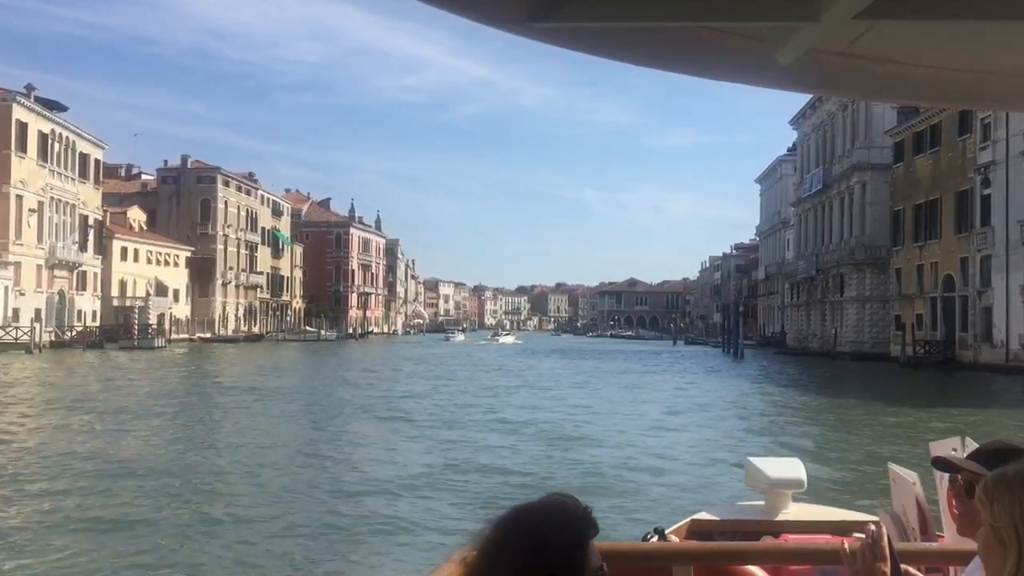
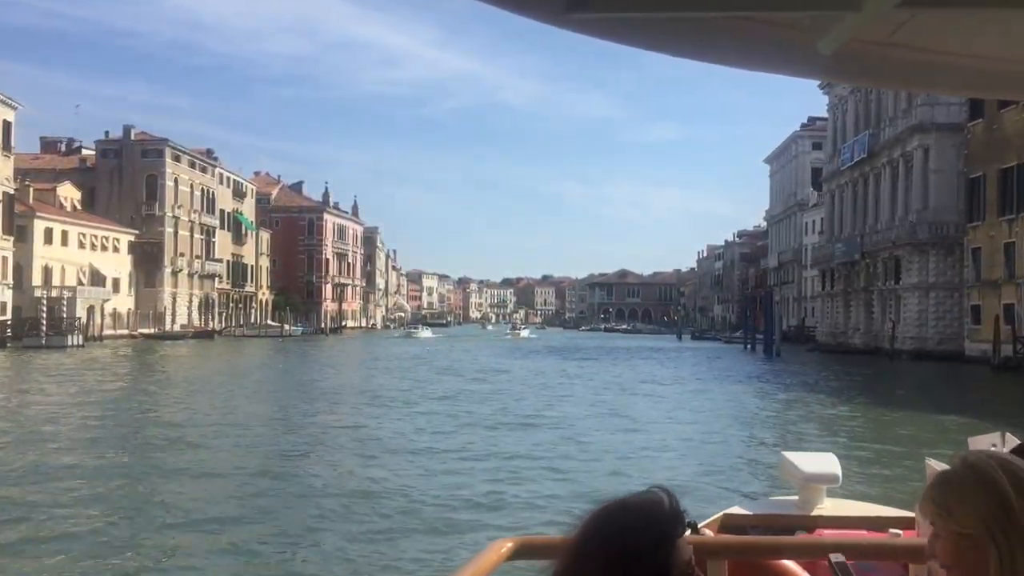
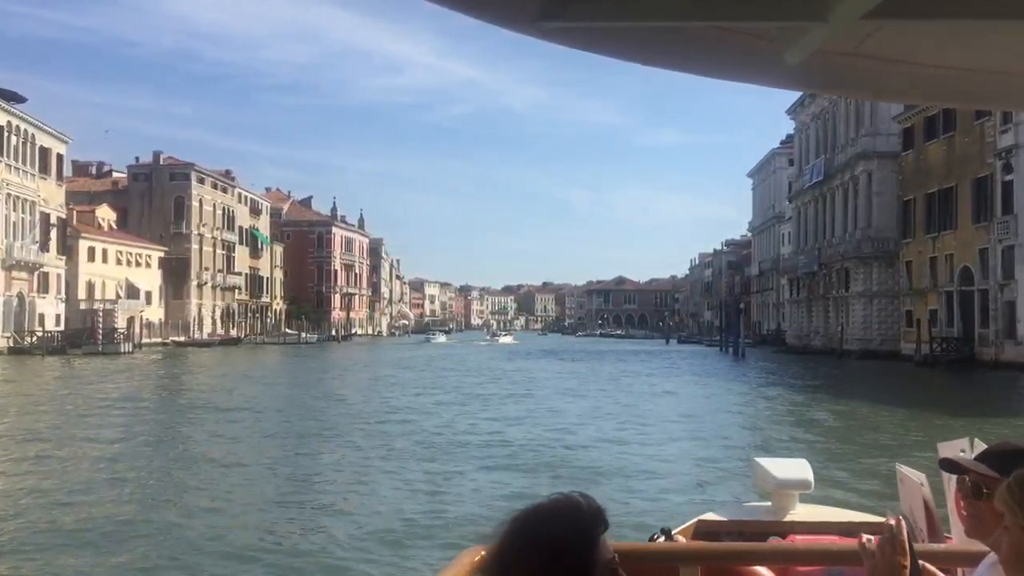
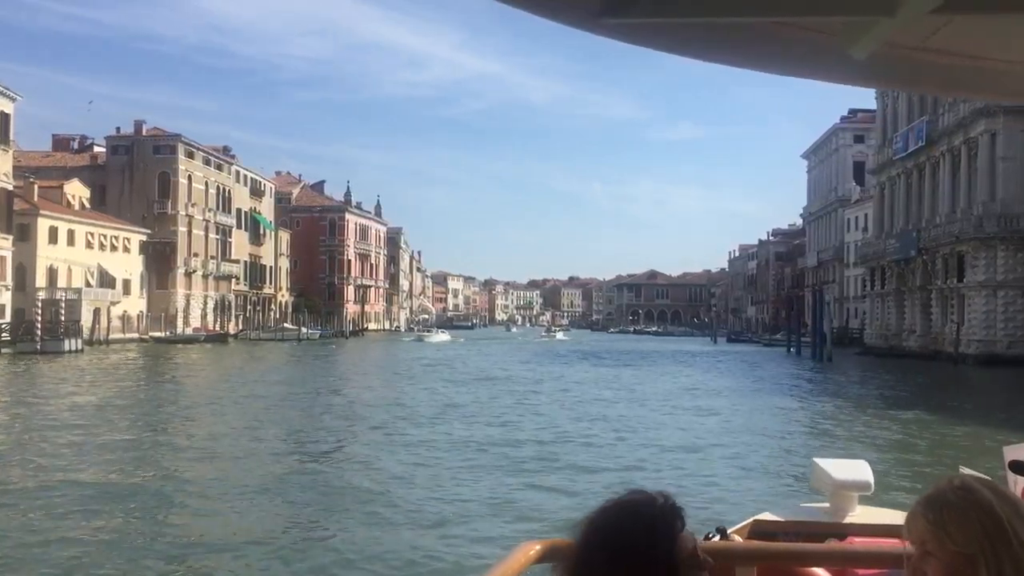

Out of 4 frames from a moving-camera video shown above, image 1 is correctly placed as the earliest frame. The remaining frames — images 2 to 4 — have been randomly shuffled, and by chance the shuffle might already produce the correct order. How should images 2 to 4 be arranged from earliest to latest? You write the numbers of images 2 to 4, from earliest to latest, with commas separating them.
3, 2, 4
